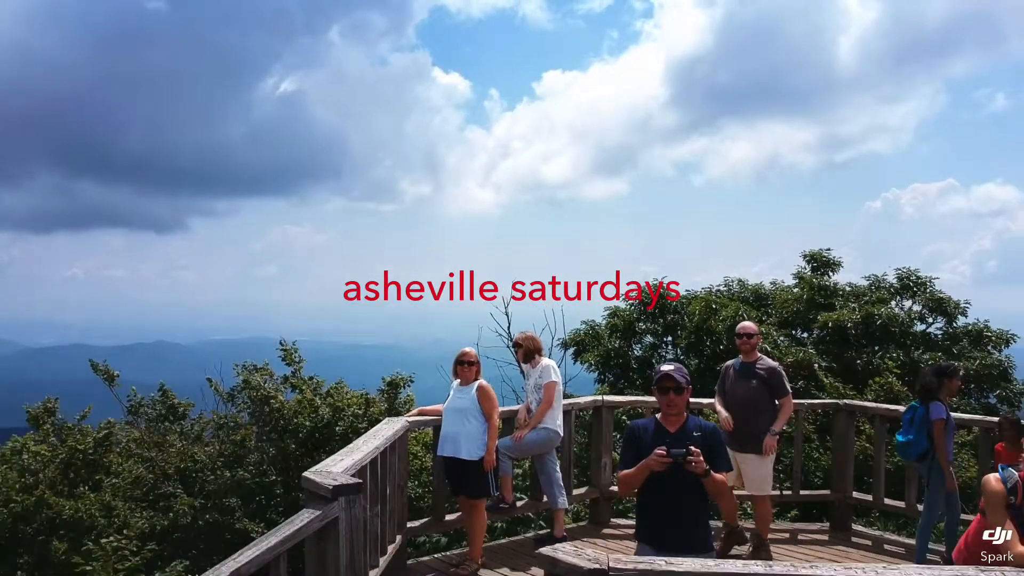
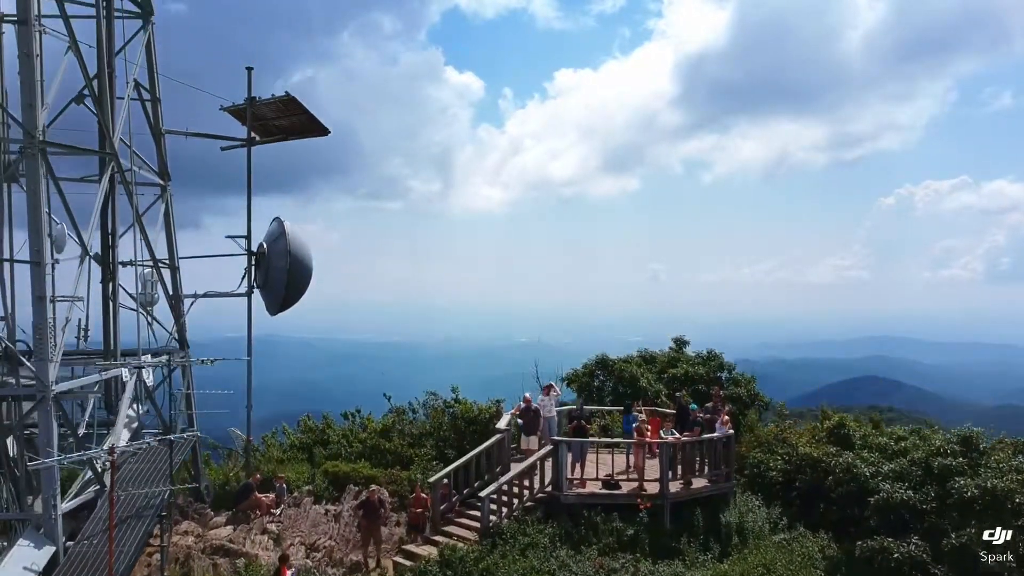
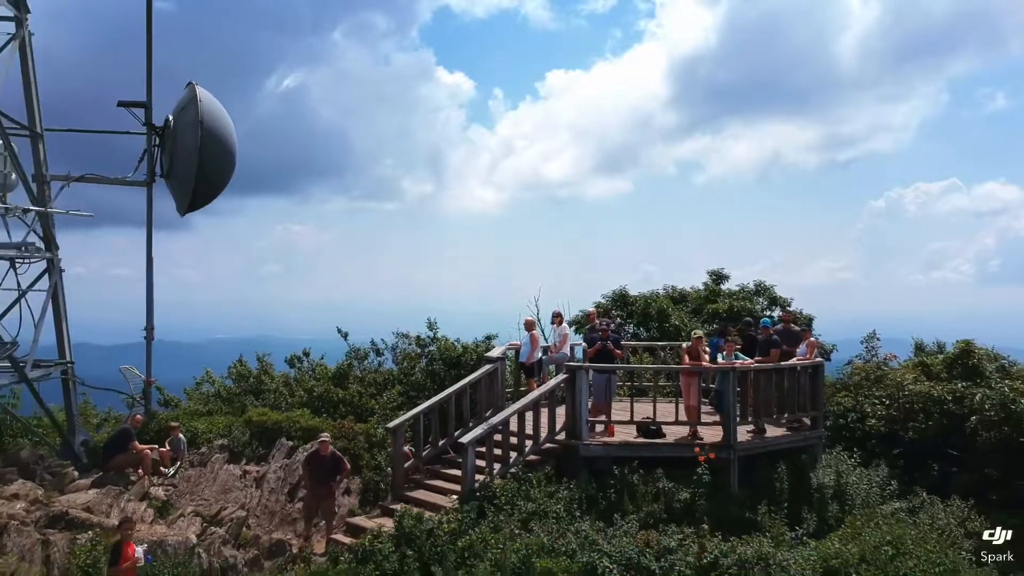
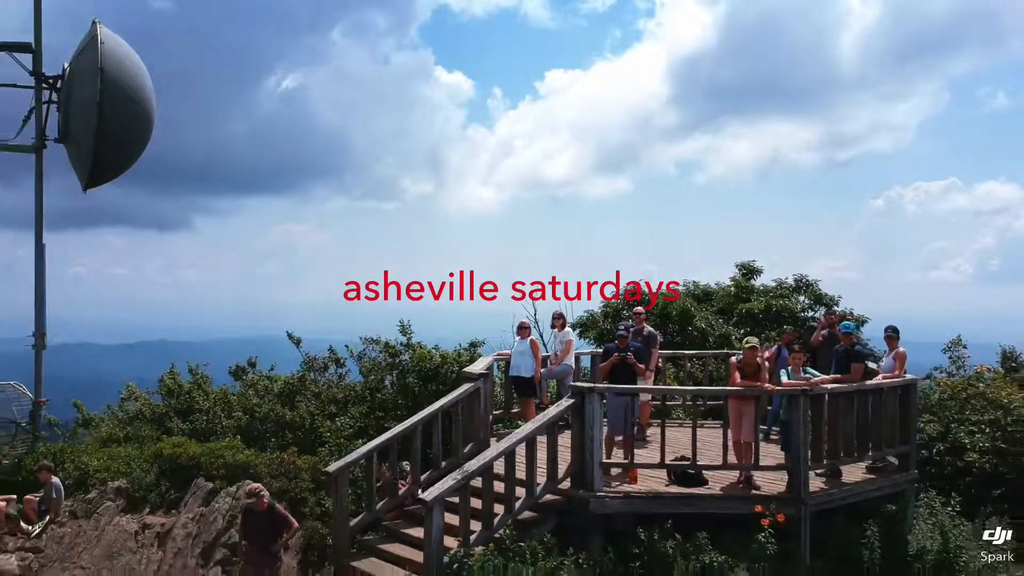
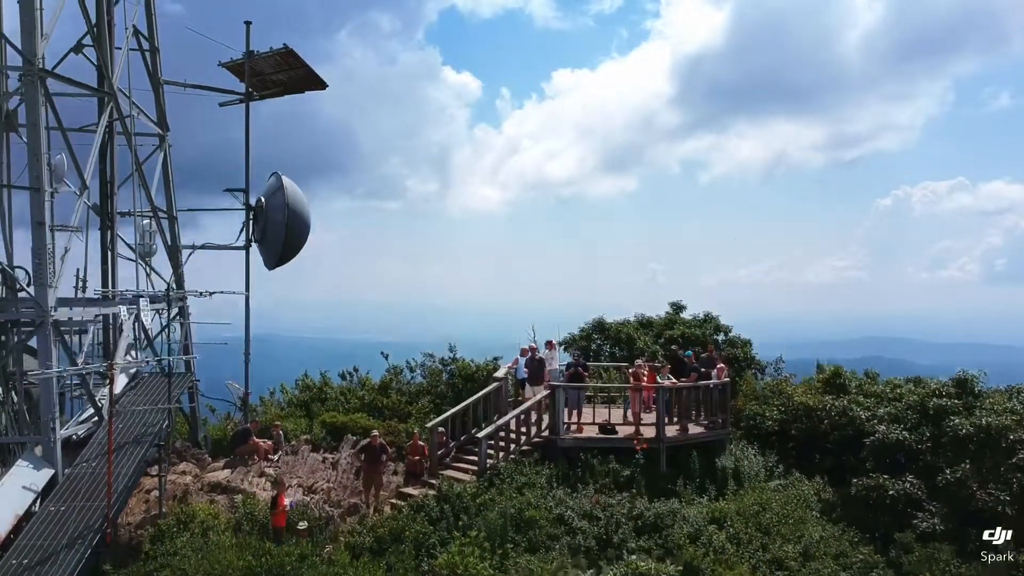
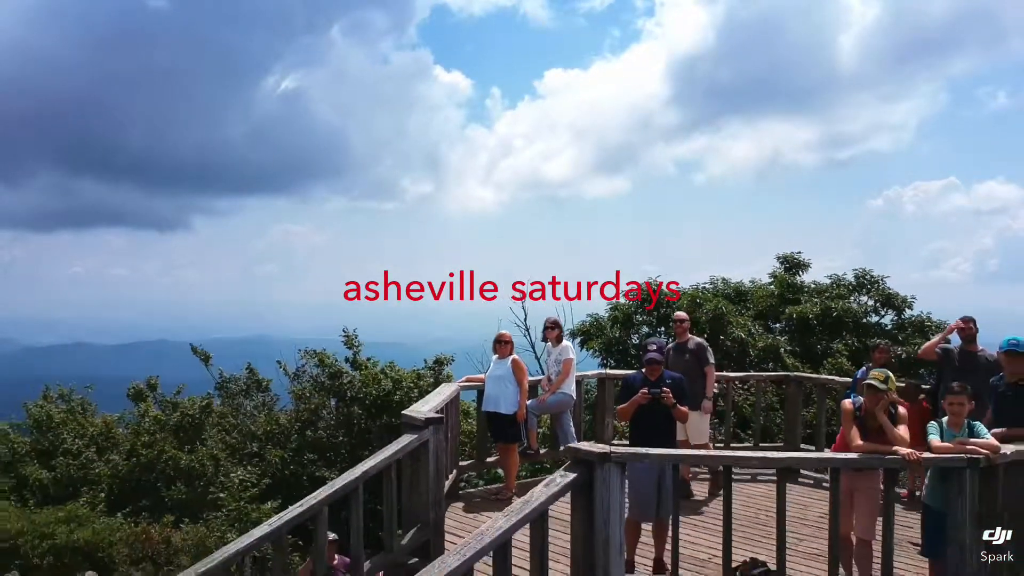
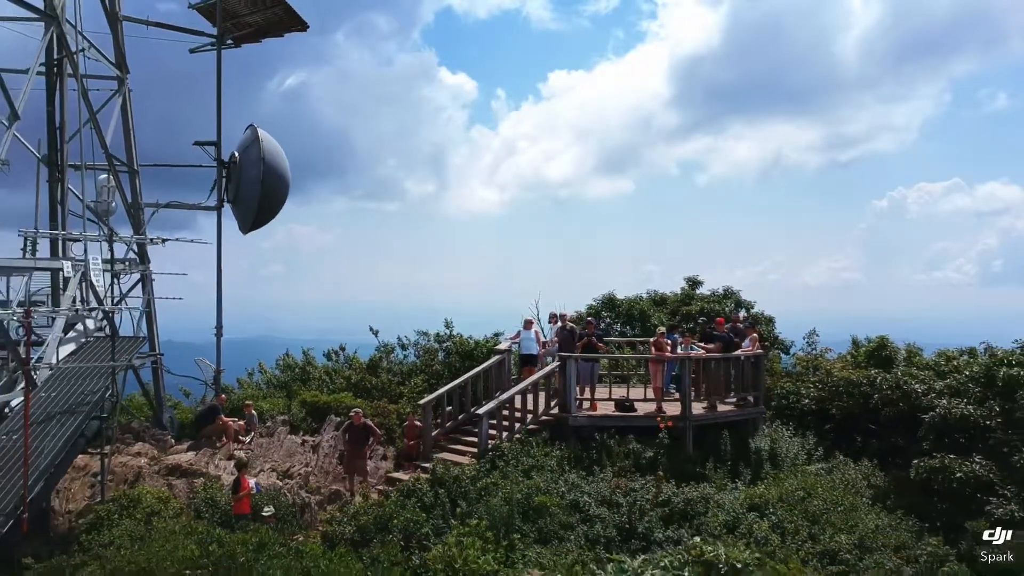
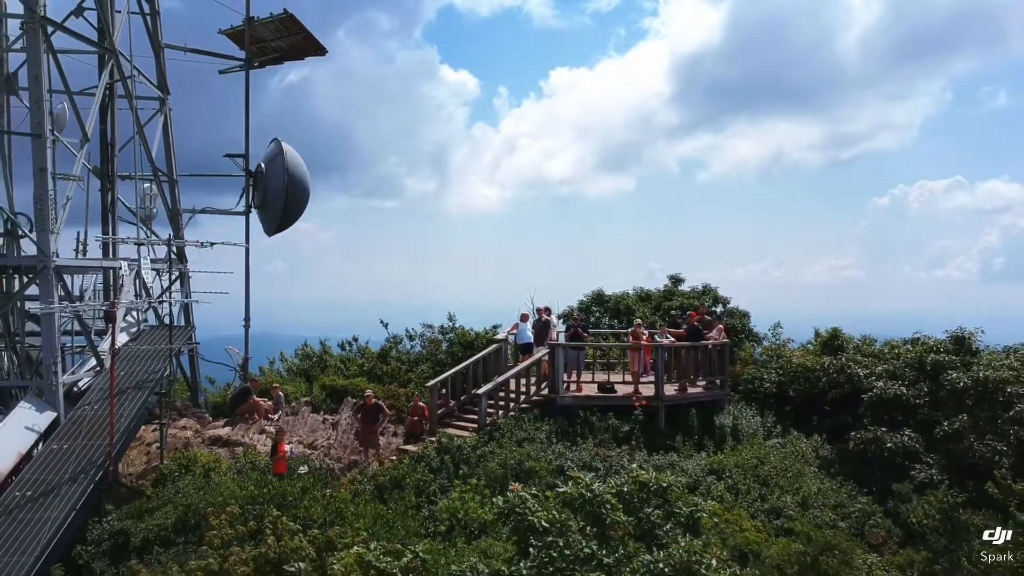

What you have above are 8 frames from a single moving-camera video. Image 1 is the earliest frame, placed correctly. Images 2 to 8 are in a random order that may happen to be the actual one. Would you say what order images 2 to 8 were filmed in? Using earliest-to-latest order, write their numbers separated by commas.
6, 4, 3, 7, 8, 5, 2
